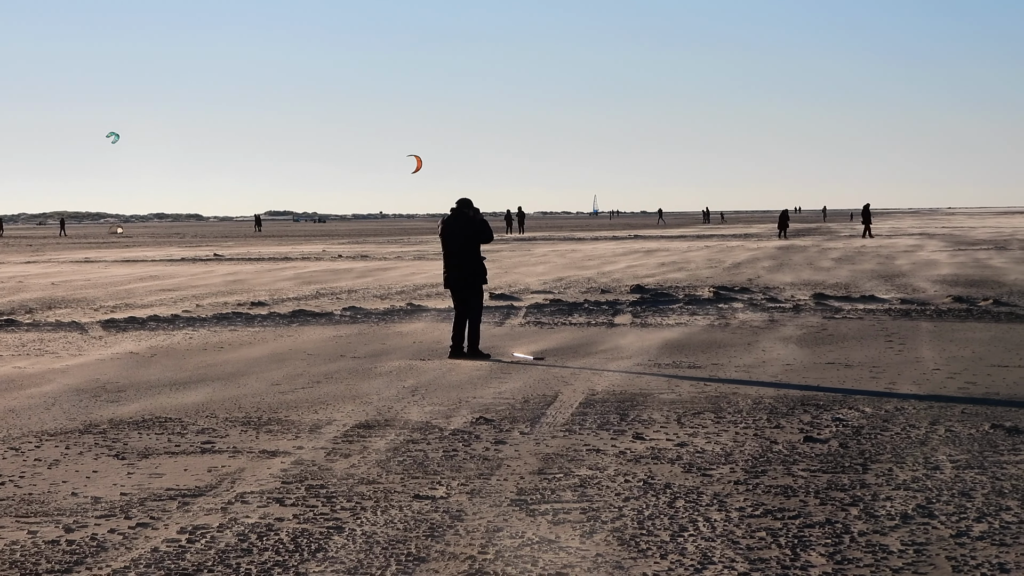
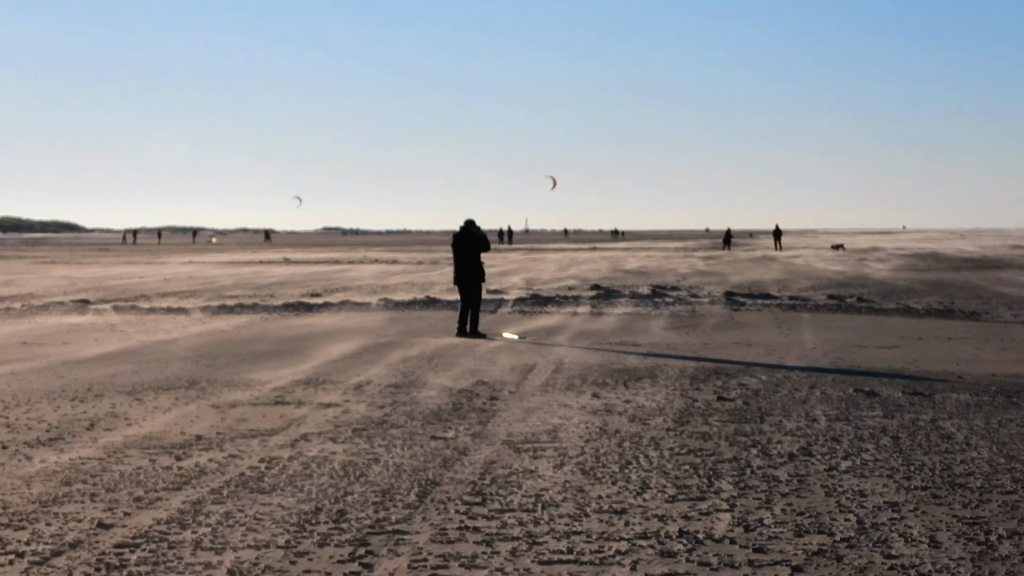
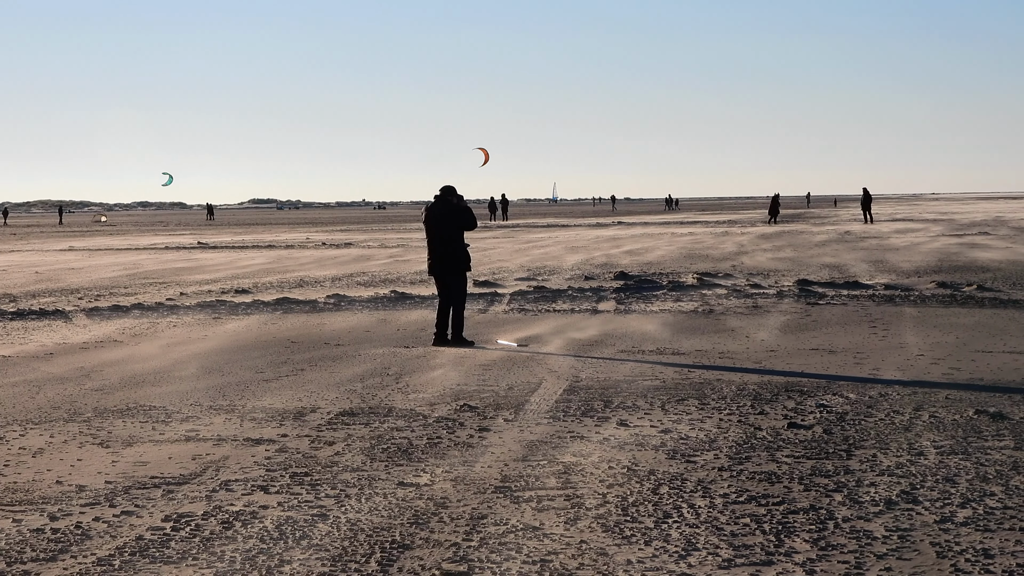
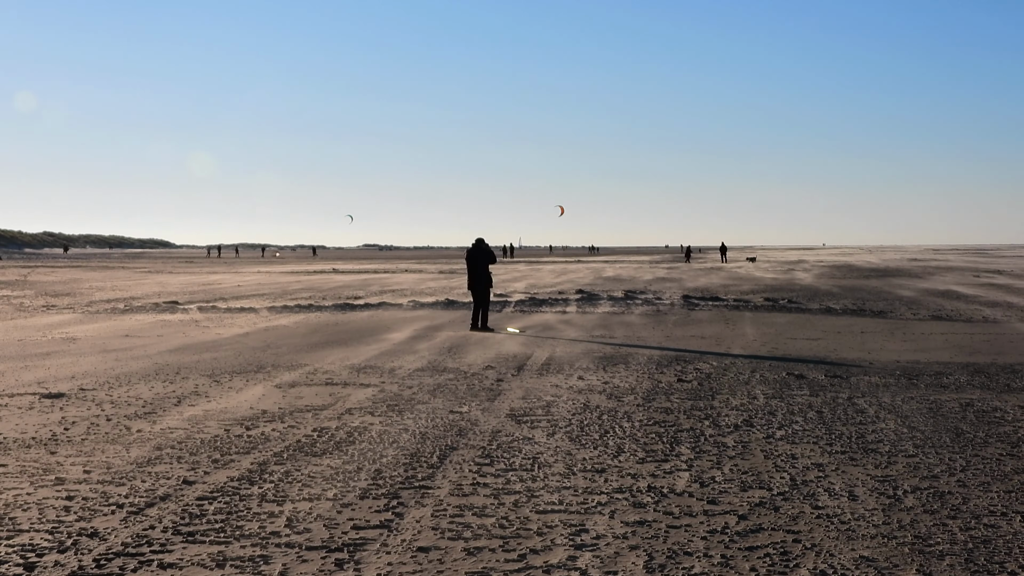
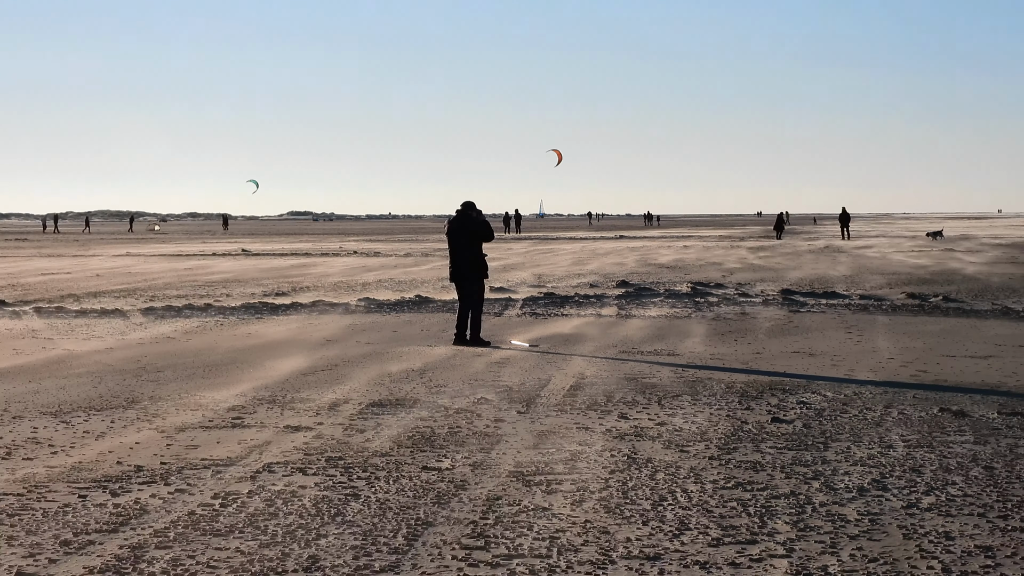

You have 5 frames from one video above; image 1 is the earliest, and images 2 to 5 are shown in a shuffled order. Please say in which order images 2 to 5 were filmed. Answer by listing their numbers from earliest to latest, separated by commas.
3, 5, 2, 4
